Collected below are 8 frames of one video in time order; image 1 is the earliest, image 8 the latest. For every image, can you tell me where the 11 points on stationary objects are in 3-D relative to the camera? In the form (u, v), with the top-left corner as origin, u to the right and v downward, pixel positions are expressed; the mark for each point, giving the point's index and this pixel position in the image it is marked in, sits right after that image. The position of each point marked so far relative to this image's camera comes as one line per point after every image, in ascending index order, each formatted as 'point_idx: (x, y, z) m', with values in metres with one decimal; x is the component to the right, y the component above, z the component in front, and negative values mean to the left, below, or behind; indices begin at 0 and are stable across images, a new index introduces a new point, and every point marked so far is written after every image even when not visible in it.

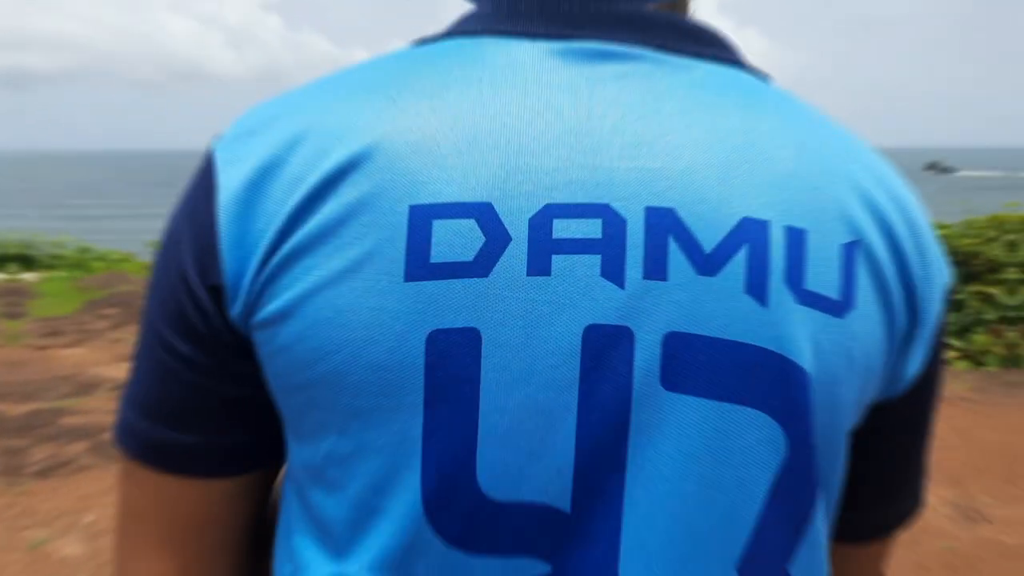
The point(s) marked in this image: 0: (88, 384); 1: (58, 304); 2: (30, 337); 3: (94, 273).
0: (-3.2, -0.7, +5.6) m
1: (-5.8, -0.2, +9.5) m
2: (-4.9, -0.5, +7.7) m
3: (-6.5, +0.1, +11.5) m
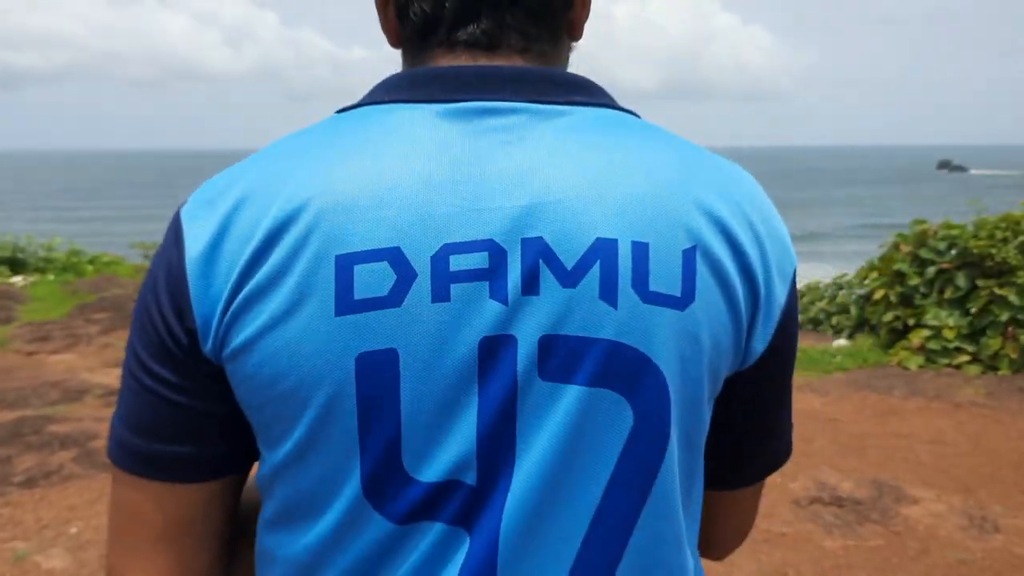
0: (-3.2, -0.7, +5.5) m
1: (-5.8, -0.3, +9.4) m
2: (-4.9, -0.6, +7.6) m
3: (-6.5, +0.1, +11.5) m
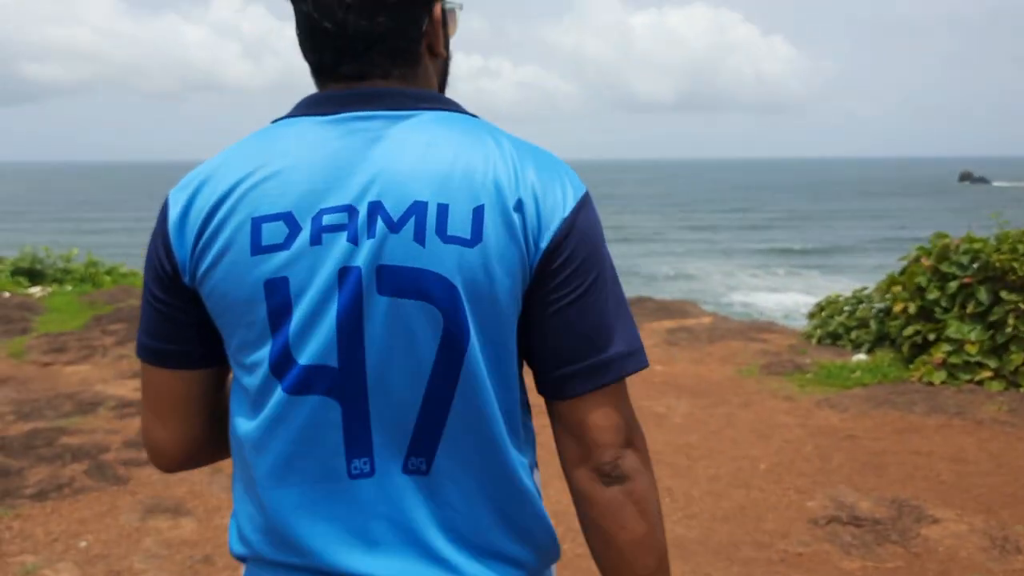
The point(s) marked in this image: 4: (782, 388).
0: (-3.1, -0.8, +5.6) m
1: (-5.6, -0.4, +9.5) m
2: (-4.8, -0.7, +7.6) m
3: (-6.3, 0.0, +11.6) m
4: (+2.4, -0.9, +6.6) m
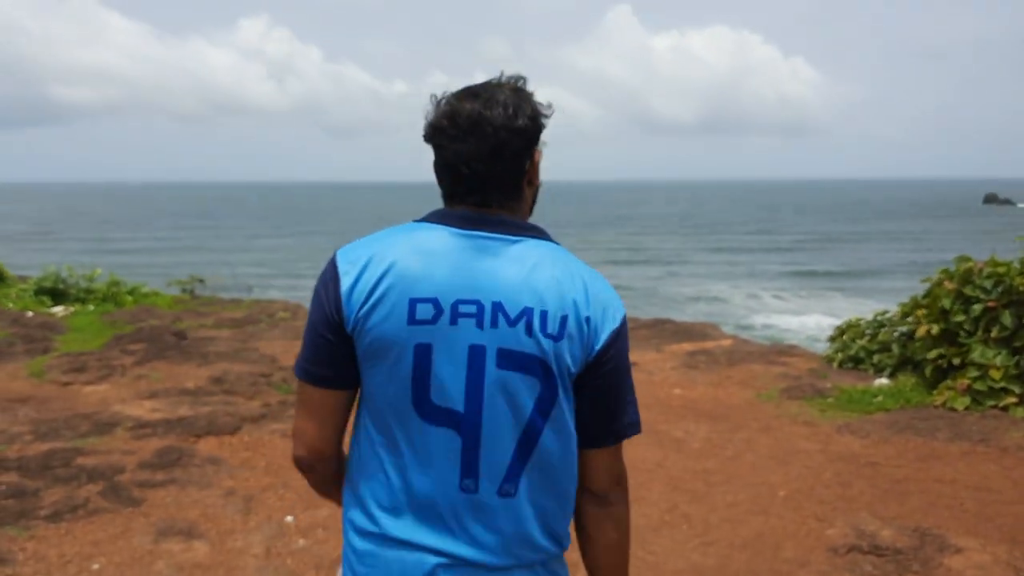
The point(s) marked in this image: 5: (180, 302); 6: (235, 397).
0: (-3.0, -1.0, +5.6) m
1: (-5.4, -0.6, +9.6) m
2: (-4.6, -0.9, +7.7) m
3: (-6.0, -0.3, +11.7) m
4: (+2.5, -1.1, +6.5) m
5: (-5.6, -0.2, +12.8) m
6: (-2.6, -1.0, +7.1) m
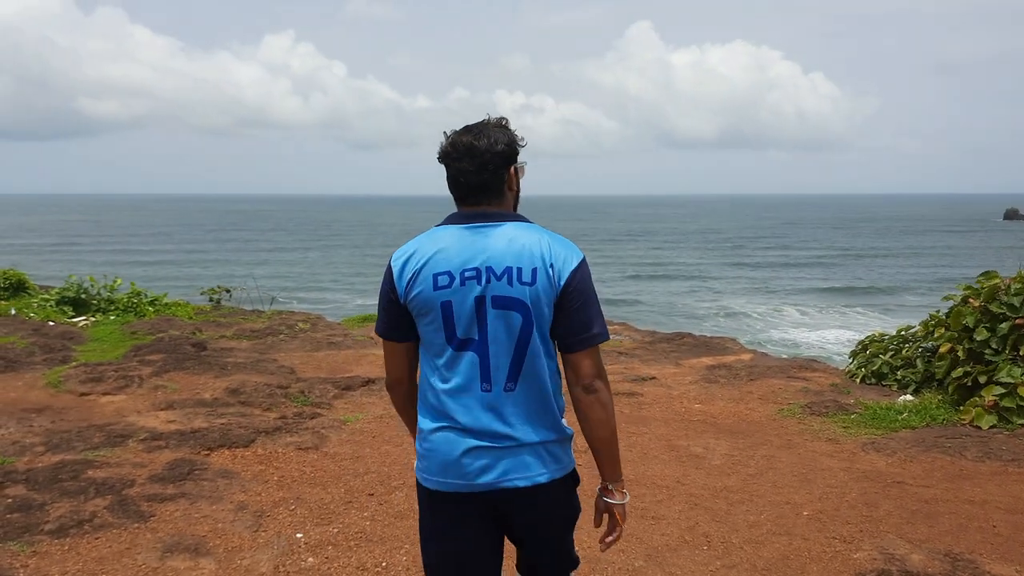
0: (-2.9, -1.1, +5.6) m
1: (-5.2, -0.8, +9.6) m
2: (-4.5, -1.0, +7.7) m
3: (-5.8, -0.5, +11.8) m
4: (+2.6, -1.2, +6.4) m
5: (-5.3, -0.4, +12.9) m
6: (-2.4, -1.1, +7.1) m
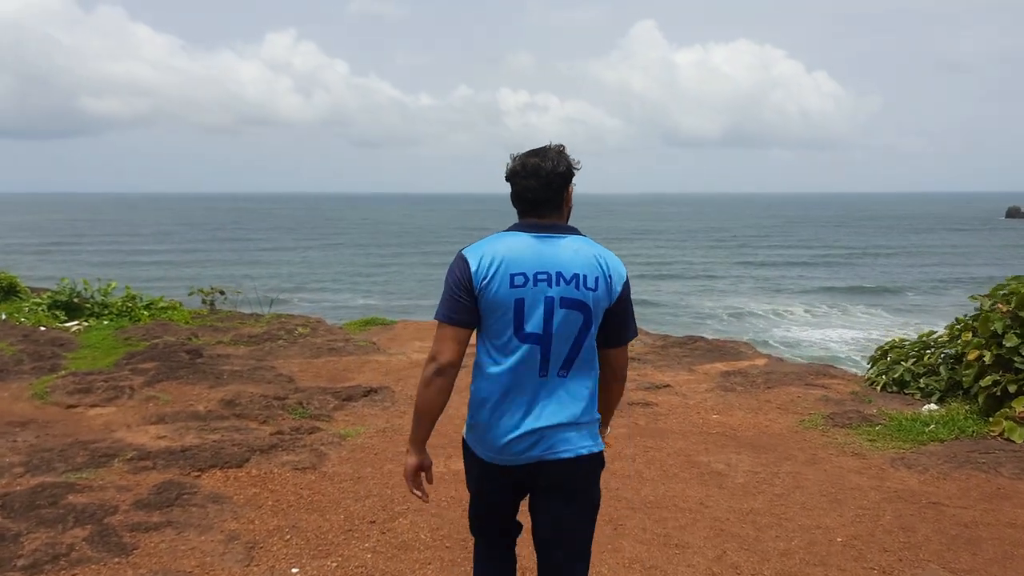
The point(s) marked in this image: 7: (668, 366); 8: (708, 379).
0: (-2.8, -1.1, +5.3) m
1: (-5.1, -0.8, +9.3) m
2: (-4.4, -1.0, +7.4) m
3: (-5.7, -0.6, +11.4) m
4: (+2.7, -1.2, +6.1) m
5: (-5.2, -0.5, +12.5) m
6: (-2.4, -1.2, +6.7) m
7: (+1.9, -1.0, +9.4) m
8: (+2.2, -1.0, +8.6) m
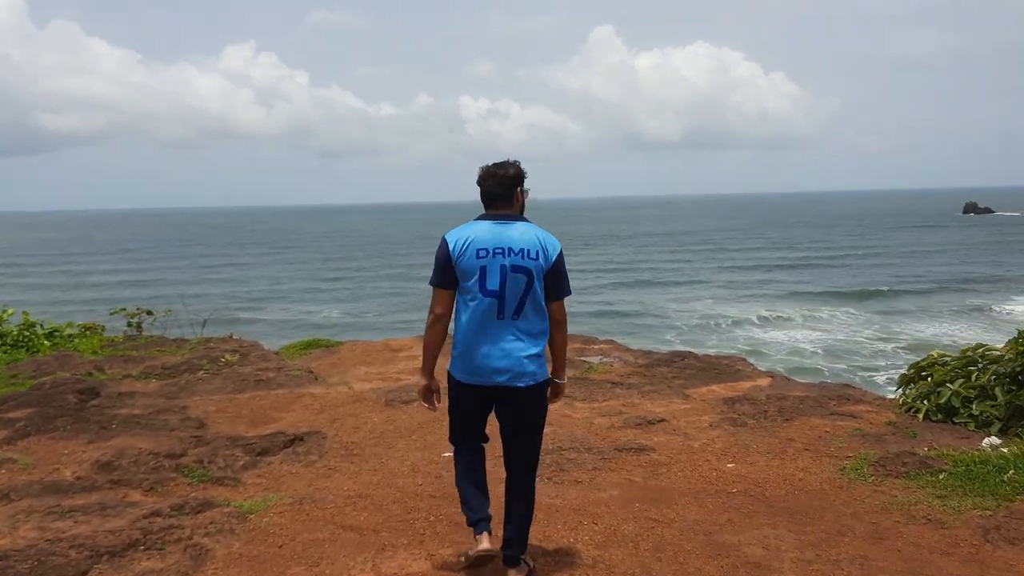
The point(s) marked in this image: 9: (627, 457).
0: (-3.0, -1.3, +3.6) m
1: (-5.5, -1.1, +7.6) m
2: (-4.7, -1.3, +5.7) m
3: (-6.2, -0.9, +9.7) m
4: (+2.5, -1.3, +4.6) m
5: (-5.7, -0.8, +10.8) m
6: (-2.6, -1.4, +5.1) m
7: (+1.5, -1.1, +8.0) m
8: (+1.9, -1.1, +7.2) m
9: (+0.9, -1.2, +5.6) m
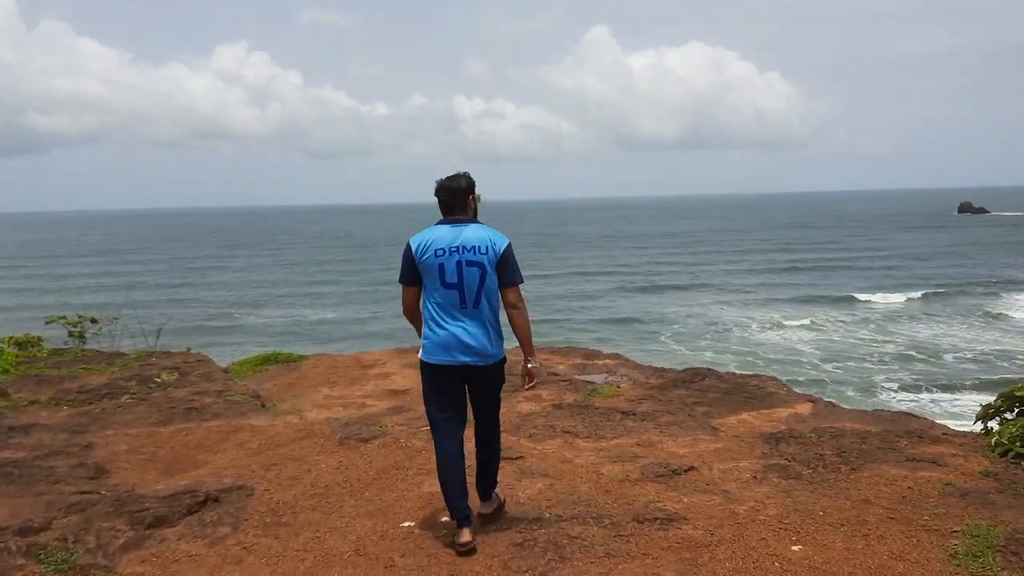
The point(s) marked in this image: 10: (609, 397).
0: (-3.1, -1.4, +2.1) m
1: (-5.6, -1.2, +6.0) m
2: (-4.8, -1.4, +4.1) m
3: (-6.3, -1.0, +8.1) m
4: (+2.4, -1.4, +3.1) m
5: (-5.9, -0.9, +9.2) m
6: (-2.7, -1.5, +3.6) m
7: (+1.4, -1.2, +6.4) m
8: (+1.7, -1.2, +5.7) m
9: (+0.7, -1.3, +4.1) m
10: (+0.9, -1.1, +7.3) m
